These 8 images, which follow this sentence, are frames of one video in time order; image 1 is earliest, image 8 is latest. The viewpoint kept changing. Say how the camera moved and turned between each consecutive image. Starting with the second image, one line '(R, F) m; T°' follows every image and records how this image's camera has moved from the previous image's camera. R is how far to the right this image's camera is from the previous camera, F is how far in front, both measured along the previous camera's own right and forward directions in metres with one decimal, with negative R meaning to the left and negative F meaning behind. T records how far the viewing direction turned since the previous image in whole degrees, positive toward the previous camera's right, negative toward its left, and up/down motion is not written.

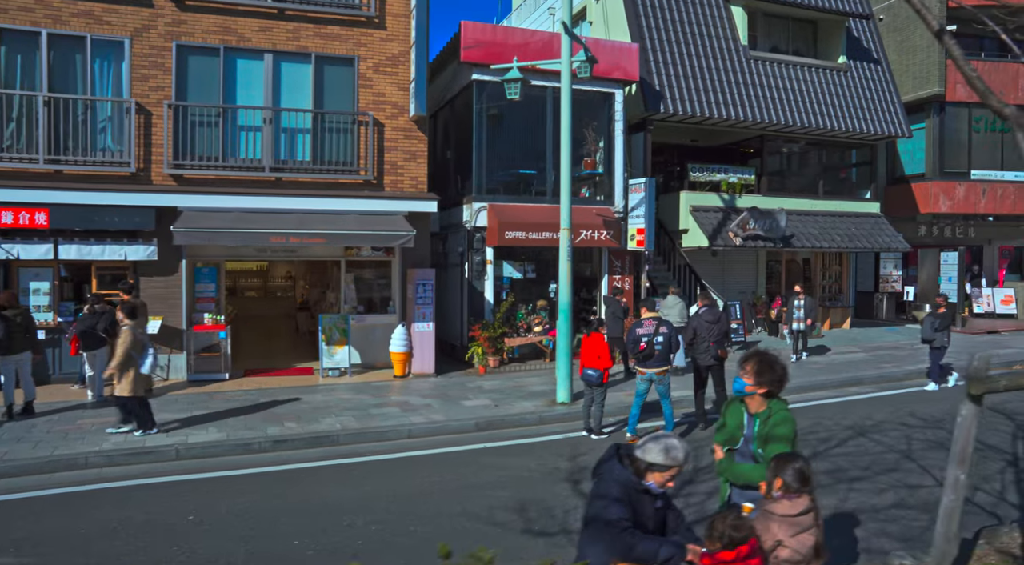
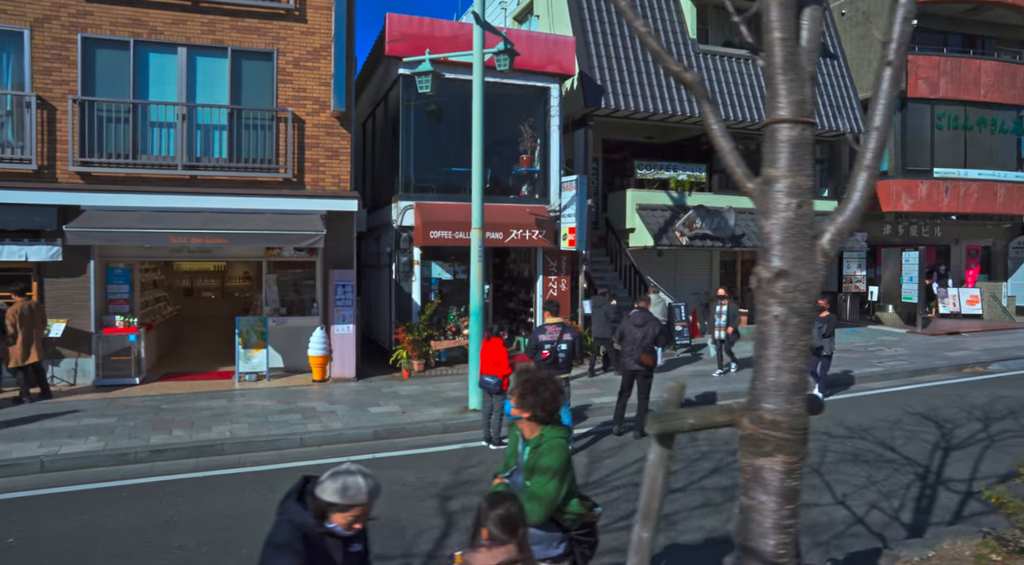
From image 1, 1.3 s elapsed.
(+1.2, +0.5) m; 0°
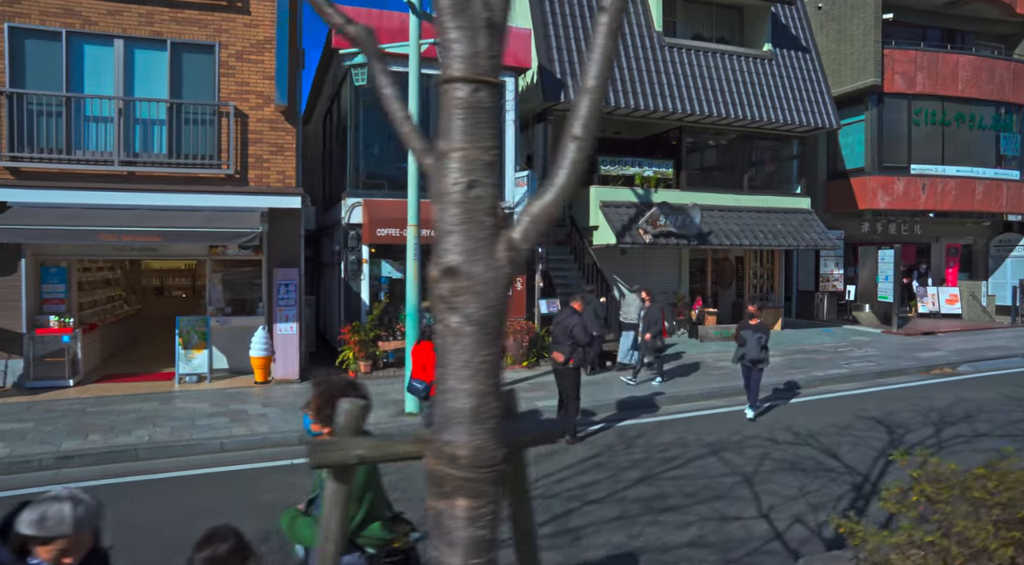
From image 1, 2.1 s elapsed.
(+0.9, +0.4) m; 0°
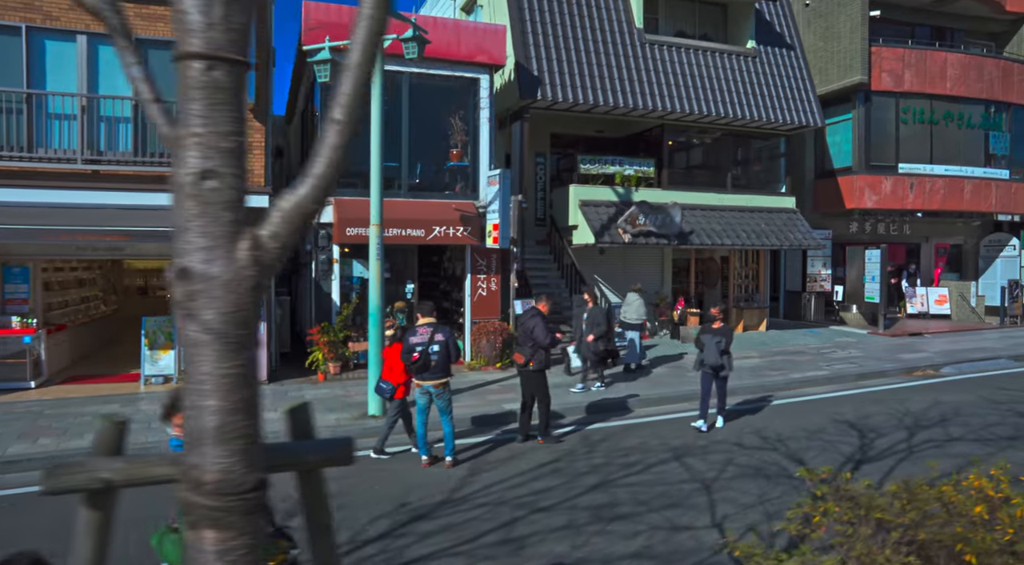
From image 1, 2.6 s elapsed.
(+0.5, +0.2) m; 0°
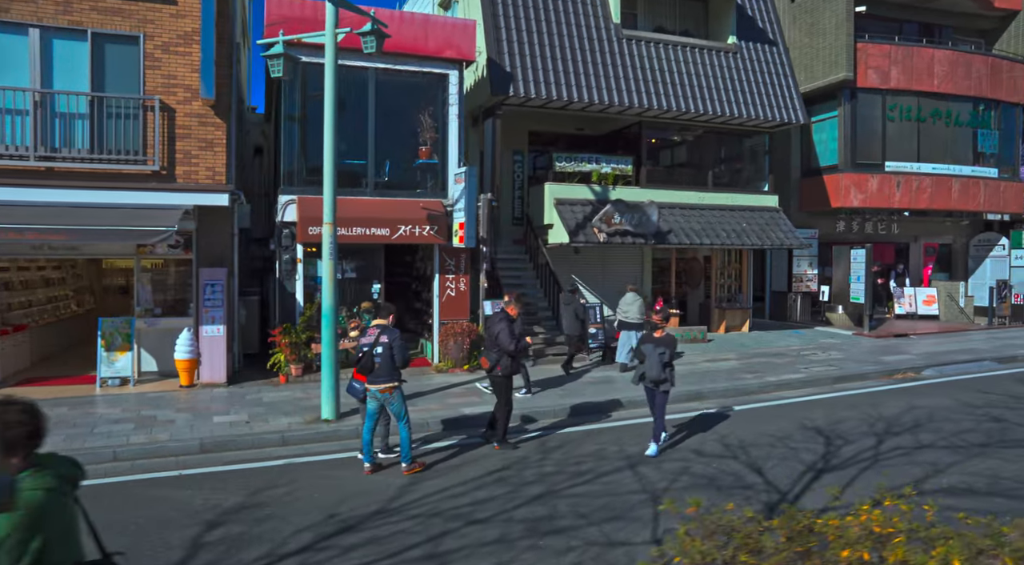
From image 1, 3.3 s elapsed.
(+0.6, +0.3) m; 0°
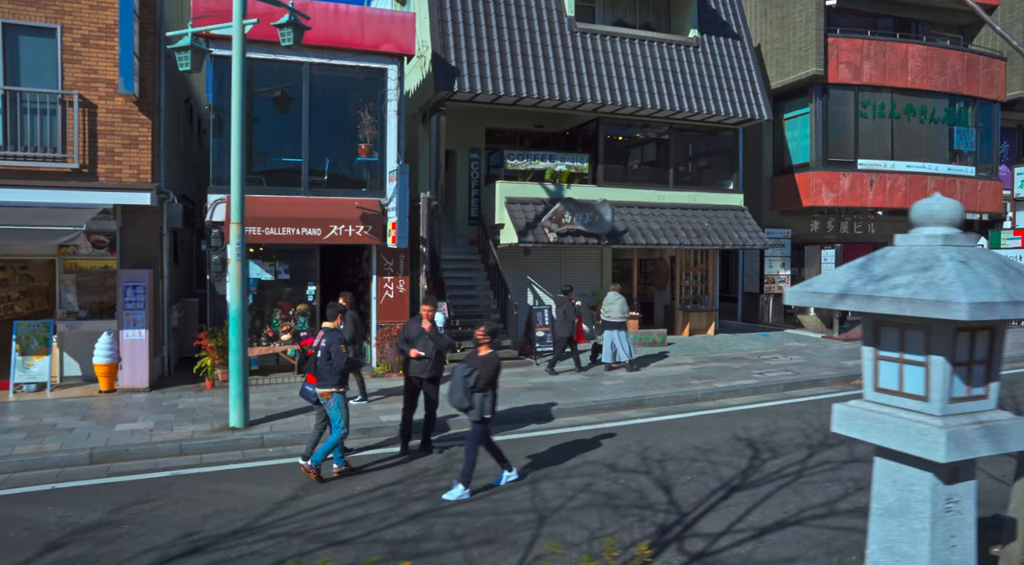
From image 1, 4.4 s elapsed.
(+1.1, +0.5) m; 0°
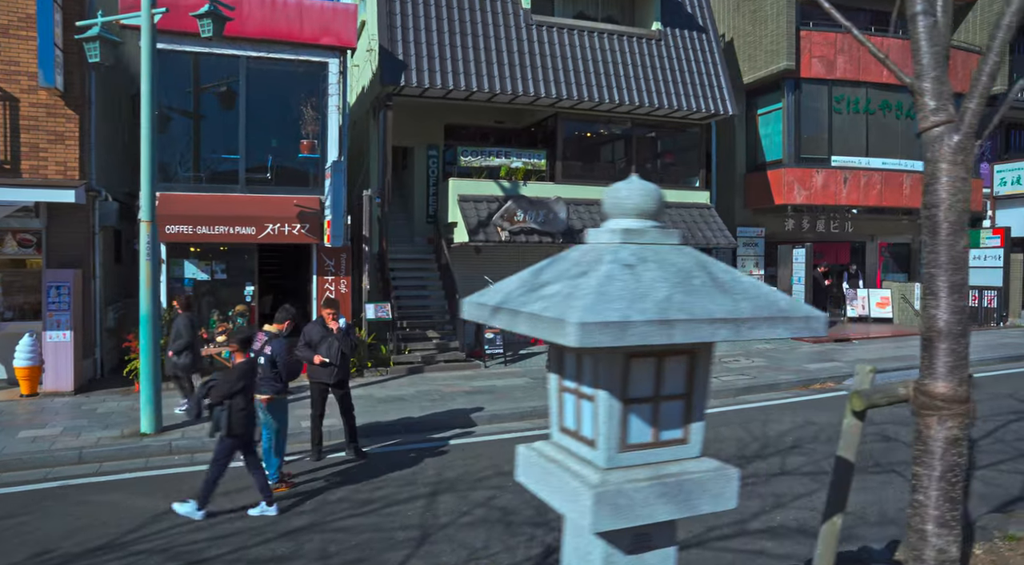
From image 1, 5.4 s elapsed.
(+1.0, +0.4) m; 0°
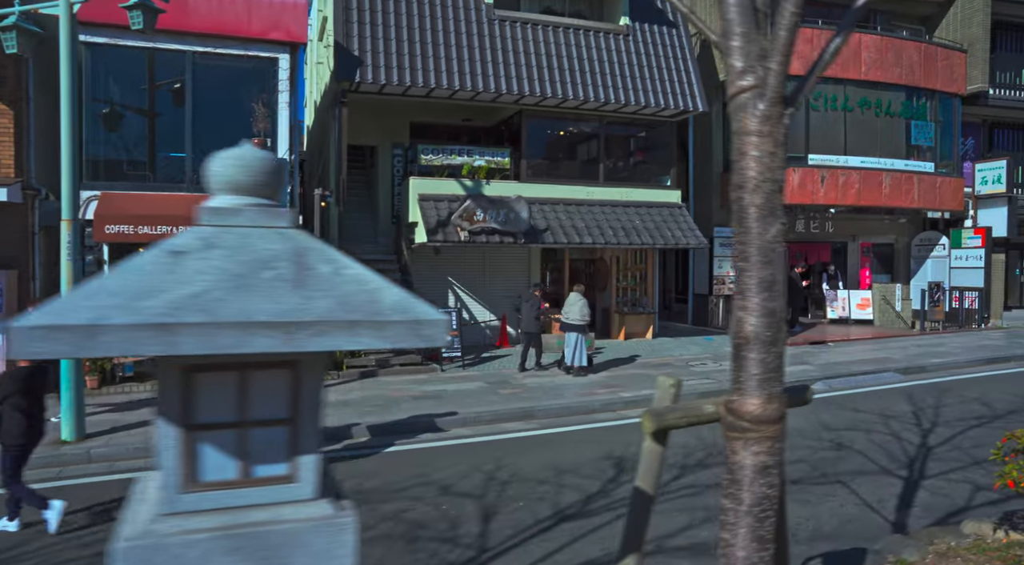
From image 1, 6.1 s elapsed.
(+0.8, +0.4) m; 0°
